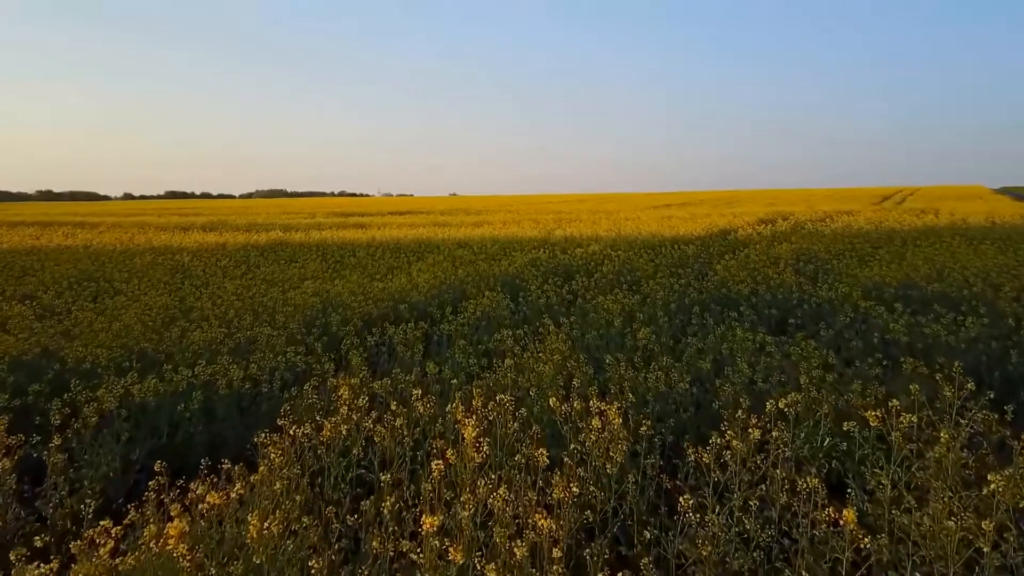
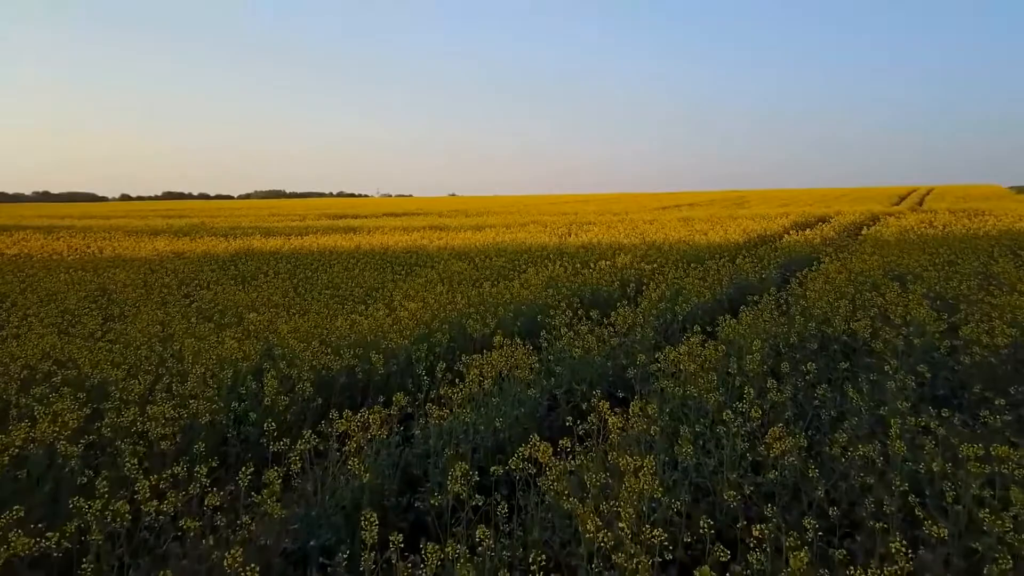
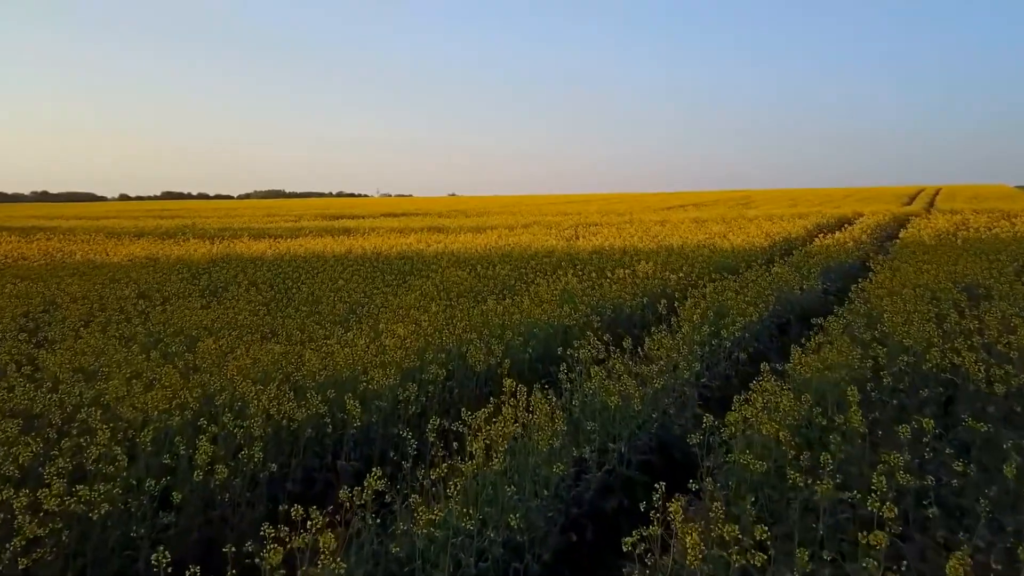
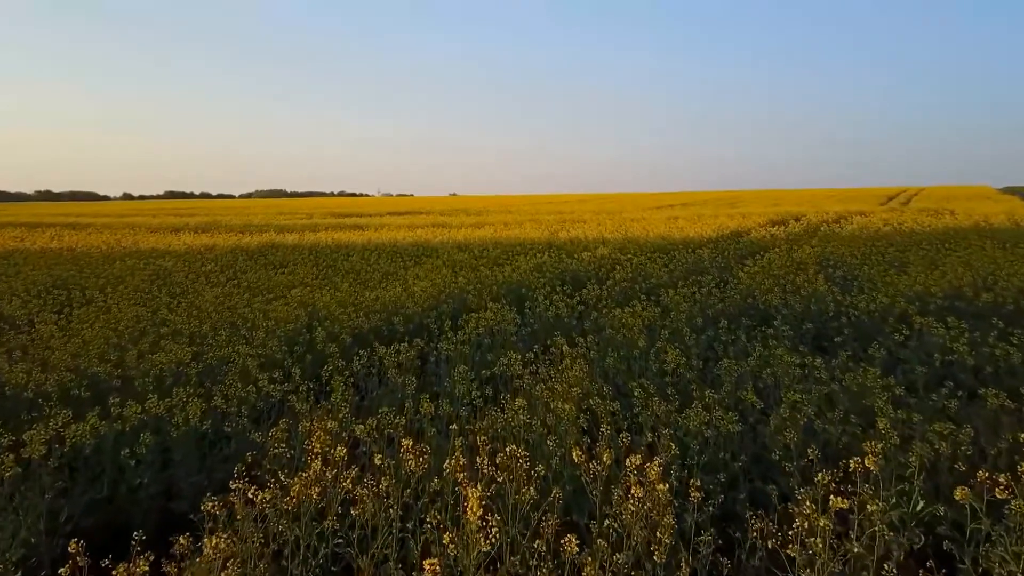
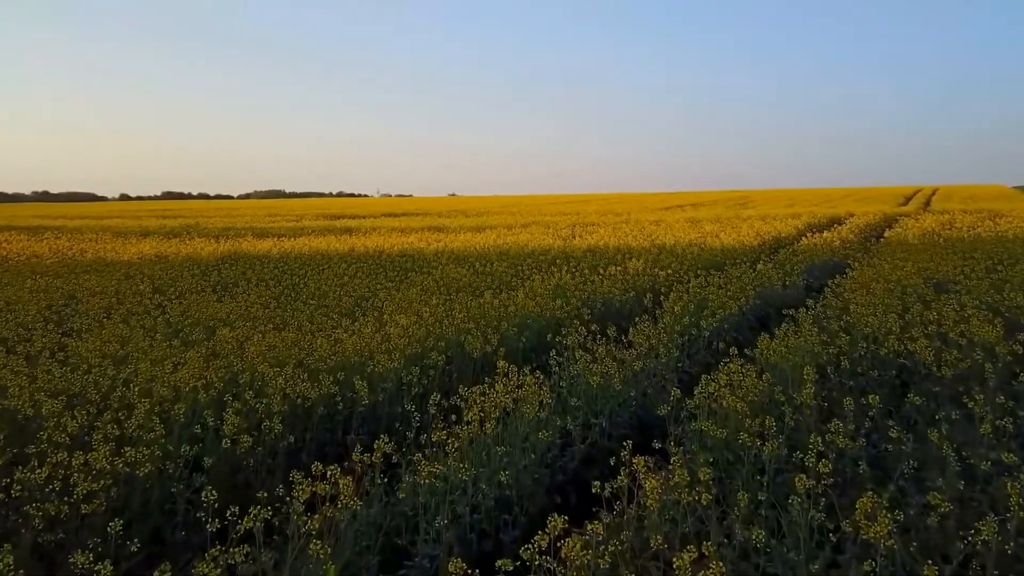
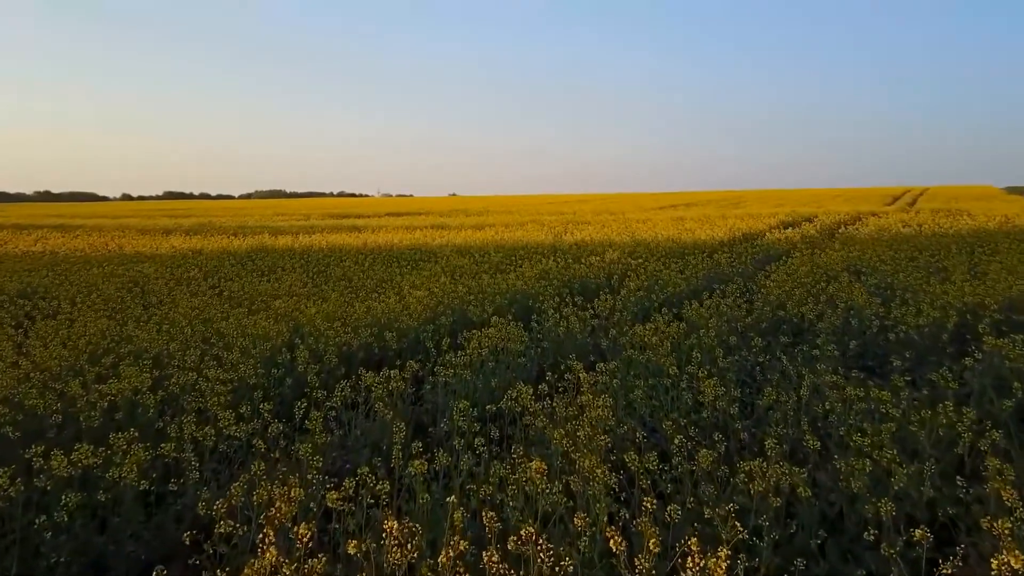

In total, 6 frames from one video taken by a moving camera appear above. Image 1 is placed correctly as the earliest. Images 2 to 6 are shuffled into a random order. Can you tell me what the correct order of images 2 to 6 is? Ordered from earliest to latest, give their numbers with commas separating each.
4, 6, 2, 5, 3
